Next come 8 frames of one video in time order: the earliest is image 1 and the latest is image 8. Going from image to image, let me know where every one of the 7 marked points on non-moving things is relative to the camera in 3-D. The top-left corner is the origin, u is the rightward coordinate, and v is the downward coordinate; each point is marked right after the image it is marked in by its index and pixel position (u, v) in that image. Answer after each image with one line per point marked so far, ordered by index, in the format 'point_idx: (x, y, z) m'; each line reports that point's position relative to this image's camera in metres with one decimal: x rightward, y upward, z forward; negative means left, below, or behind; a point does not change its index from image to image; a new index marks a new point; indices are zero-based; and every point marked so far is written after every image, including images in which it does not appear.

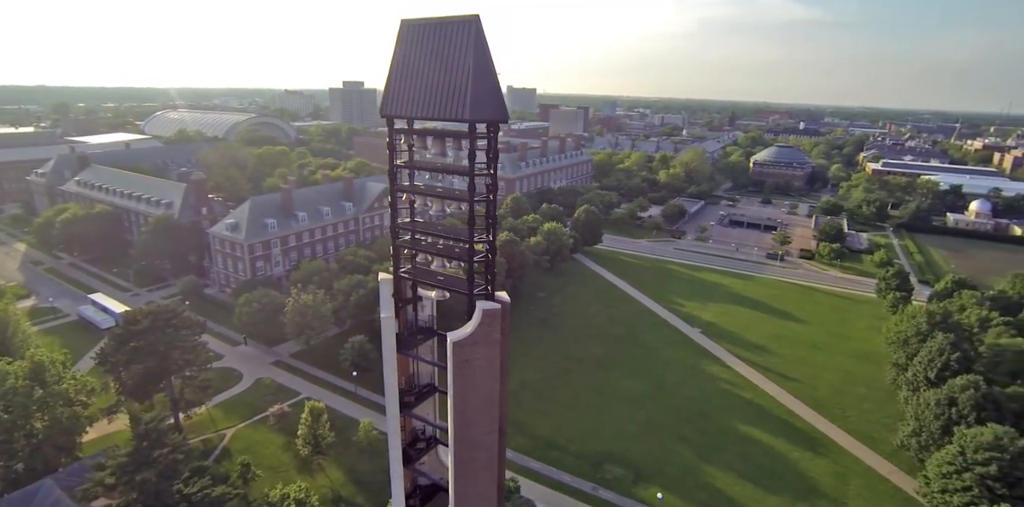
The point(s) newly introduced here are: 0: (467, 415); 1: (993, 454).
0: (-0.7, -3.1, +9.6) m
1: (+18.2, -7.6, +19.7) m
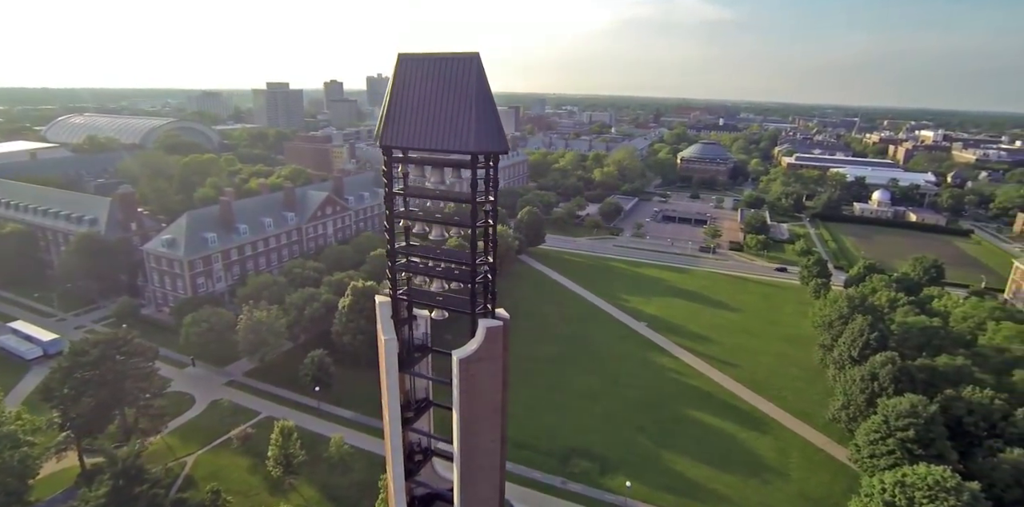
0: (-0.7, -3.4, +10.1) m
1: (+17.0, -7.1, +22.3) m
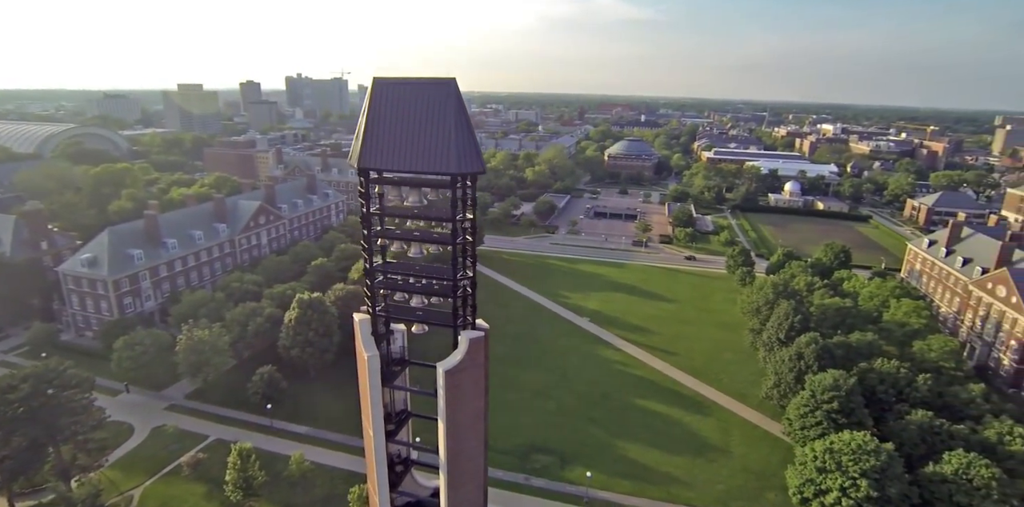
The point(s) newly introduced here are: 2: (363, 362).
0: (-1.1, -3.6, +10.4) m
1: (+15.2, -6.6, +24.7) m
2: (-3.0, -2.3, +10.4) m
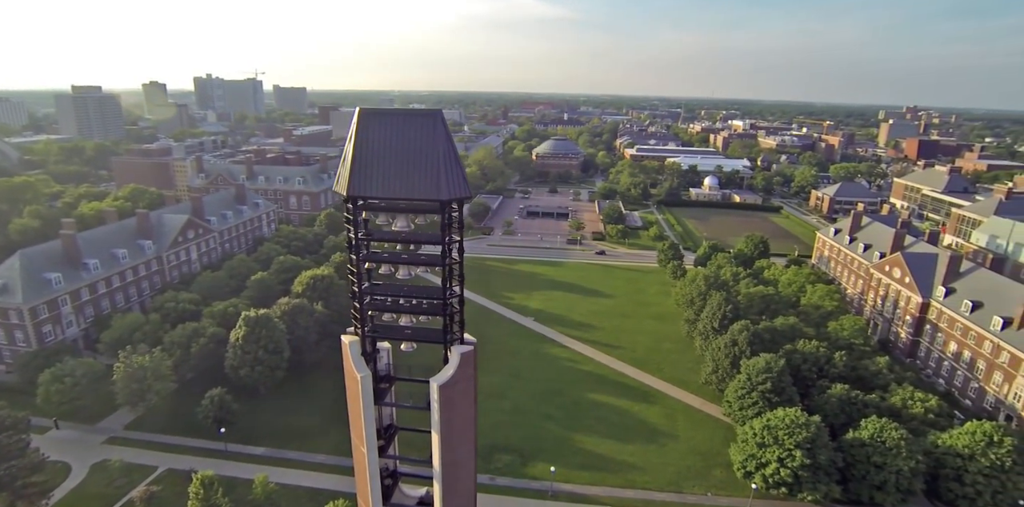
0: (-1.2, -3.9, +10.9) m
1: (+13.2, -6.3, +27.1) m
2: (-3.2, -2.7, +10.6) m
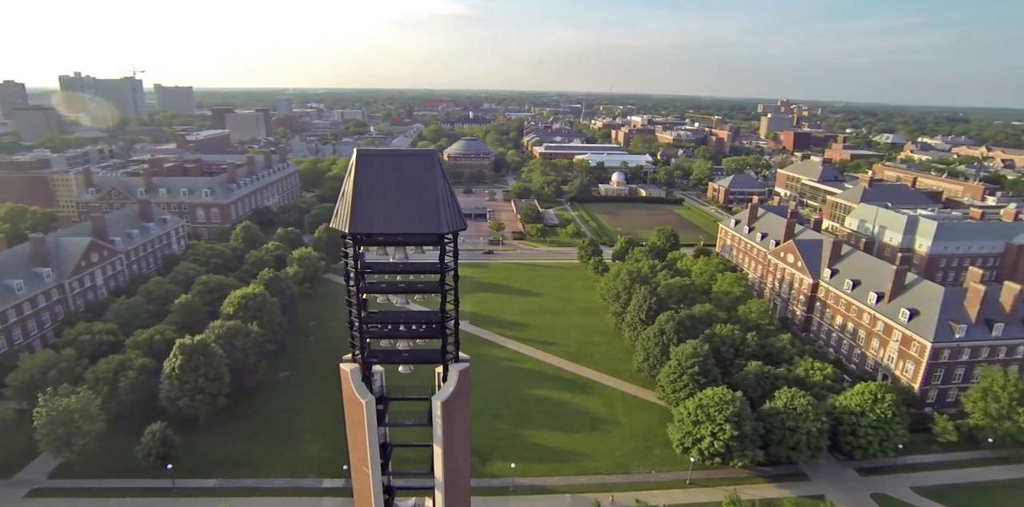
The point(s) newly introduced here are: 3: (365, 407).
0: (-1.3, -4.4, +11.7) m
1: (+10.4, -6.0, +30.1) m
2: (-3.3, -3.3, +11.2) m
3: (-3.1, -3.2, +10.9) m
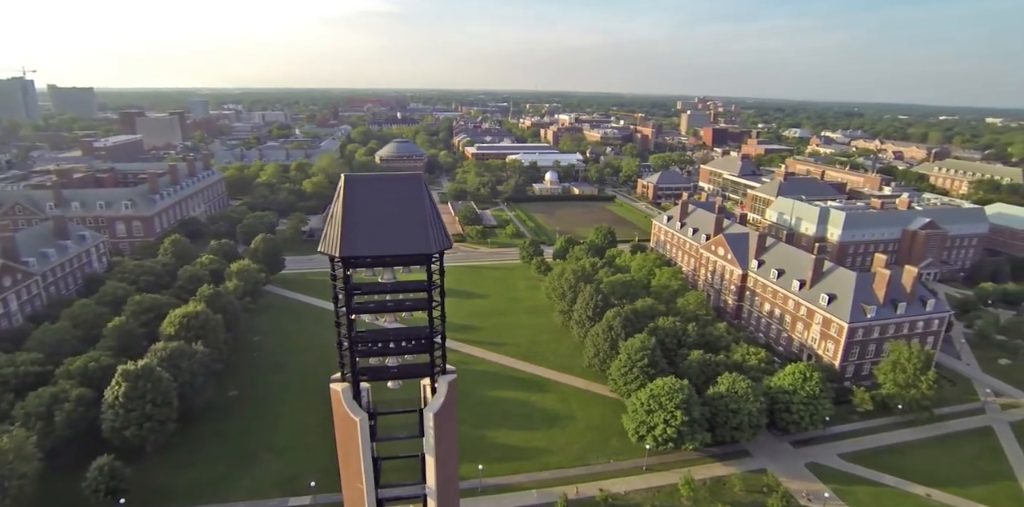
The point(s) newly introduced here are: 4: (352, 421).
0: (-1.6, -4.8, +12.2) m
1: (+7.9, -6.0, +31.9) m
2: (-3.5, -3.8, +11.5) m
3: (-3.3, -3.6, +11.2) m
4: (-3.5, -3.6, +11.4) m
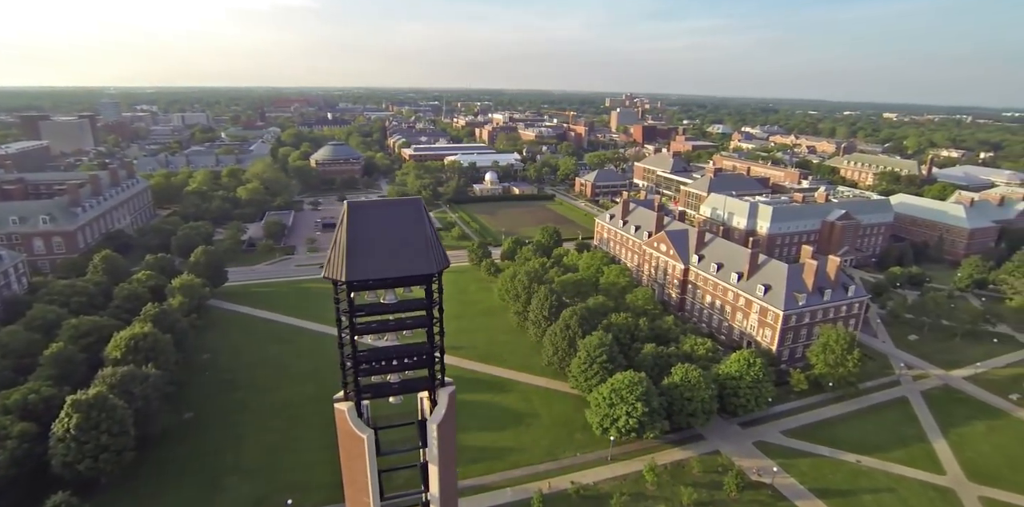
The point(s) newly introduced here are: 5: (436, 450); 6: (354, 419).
0: (-1.7, -5.2, +12.9) m
1: (+5.7, -6.0, +33.4) m
2: (-3.5, -4.2, +11.9) m
3: (-3.3, -4.1, +11.7) m
4: (-3.4, -4.1, +11.8) m
5: (-1.8, -4.6, +12.4) m
6: (-3.6, -3.7, +12.0) m
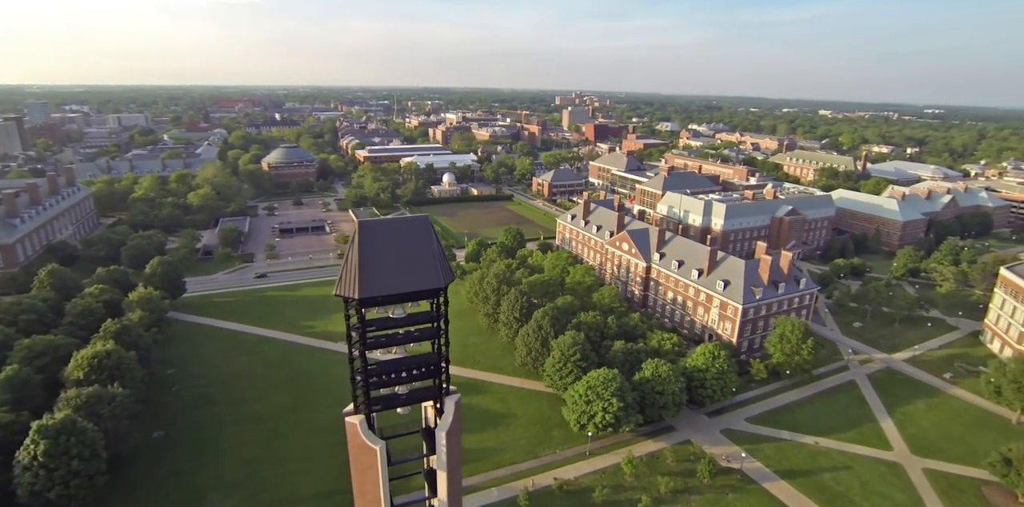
0: (-1.6, -5.5, +13.4) m
1: (+4.1, -6.1, +34.5) m
2: (-3.4, -4.6, +12.3) m
3: (-3.1, -4.4, +12.1) m
4: (-3.3, -4.4, +12.2) m
5: (-1.7, -4.9, +12.9) m
6: (-3.5, -4.0, +12.4) m
